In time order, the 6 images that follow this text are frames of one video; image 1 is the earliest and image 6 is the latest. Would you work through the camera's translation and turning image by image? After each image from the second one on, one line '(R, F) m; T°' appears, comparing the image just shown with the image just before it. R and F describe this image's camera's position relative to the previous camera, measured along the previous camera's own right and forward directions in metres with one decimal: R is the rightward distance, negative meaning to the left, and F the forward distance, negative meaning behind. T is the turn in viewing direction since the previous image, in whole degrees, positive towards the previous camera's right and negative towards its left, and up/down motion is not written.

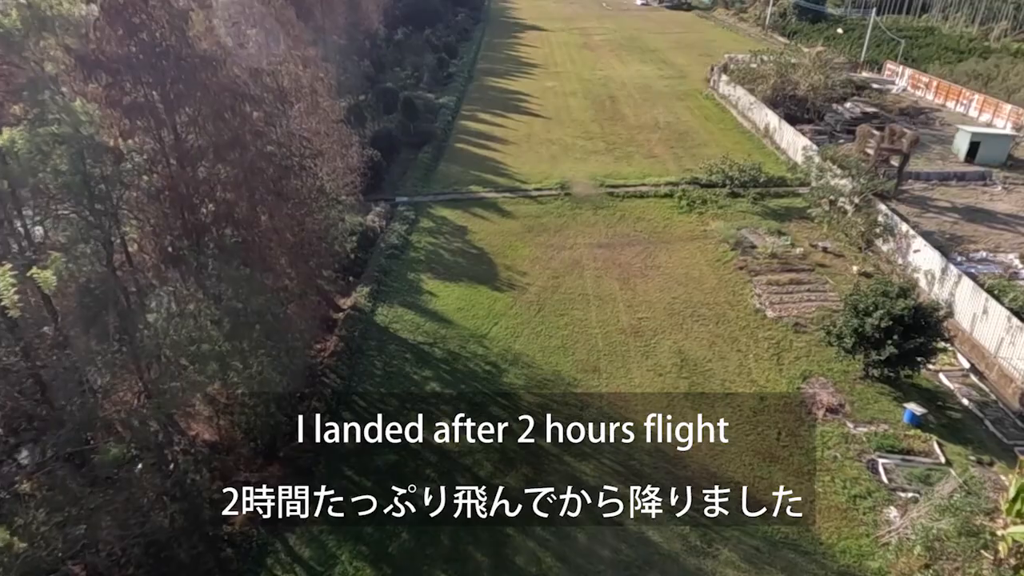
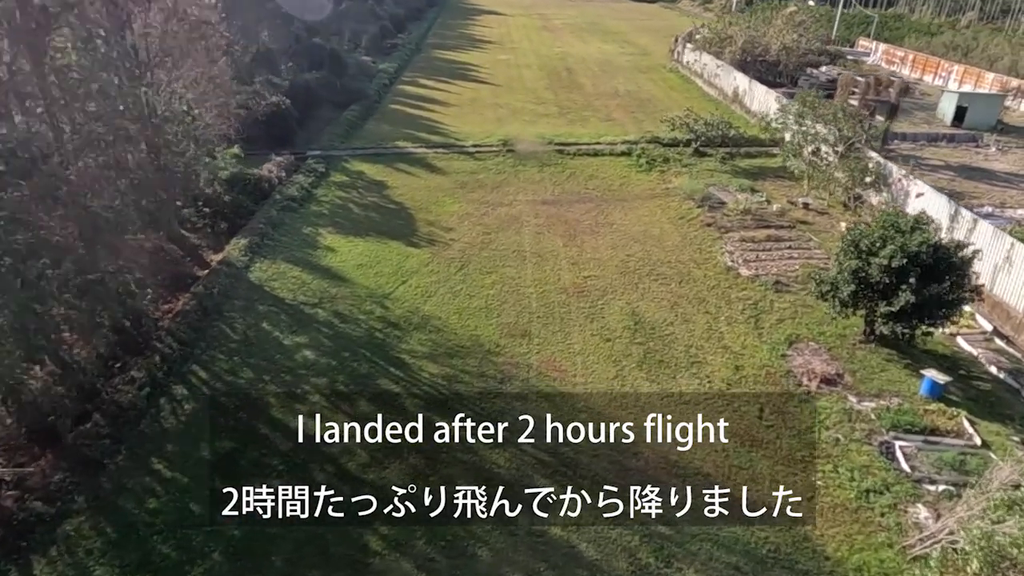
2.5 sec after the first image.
(+1.0, +3.0) m; +3°
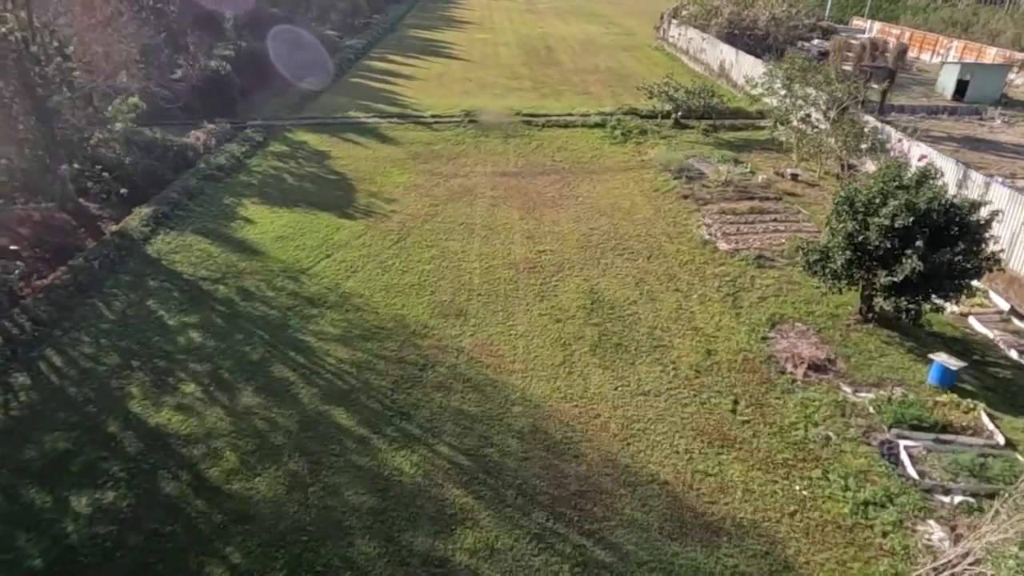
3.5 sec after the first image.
(+0.8, +1.6) m; 0°
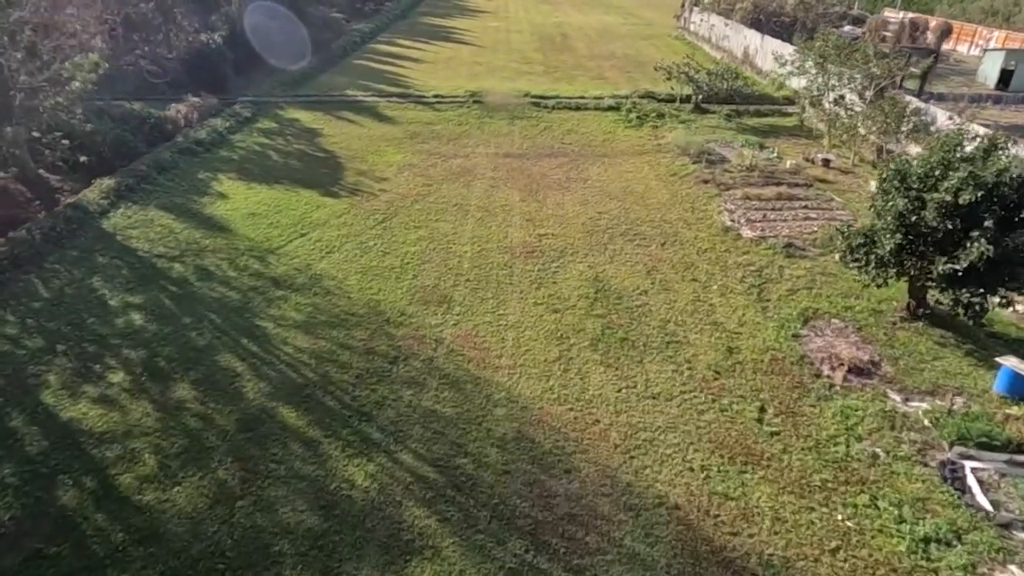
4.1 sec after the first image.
(+0.3, +1.1) m; -1°
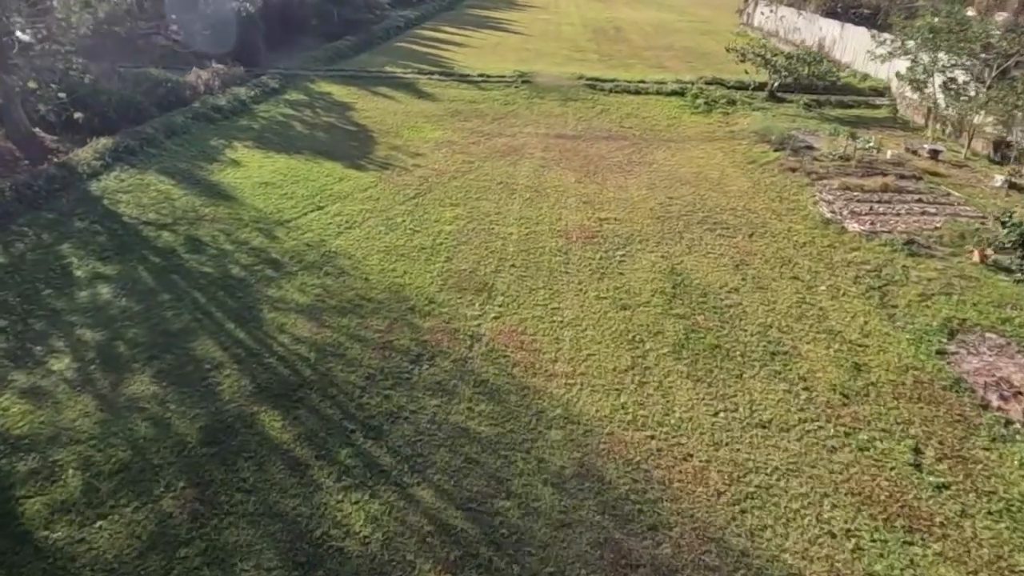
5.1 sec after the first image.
(-0.2, +1.5) m; -3°
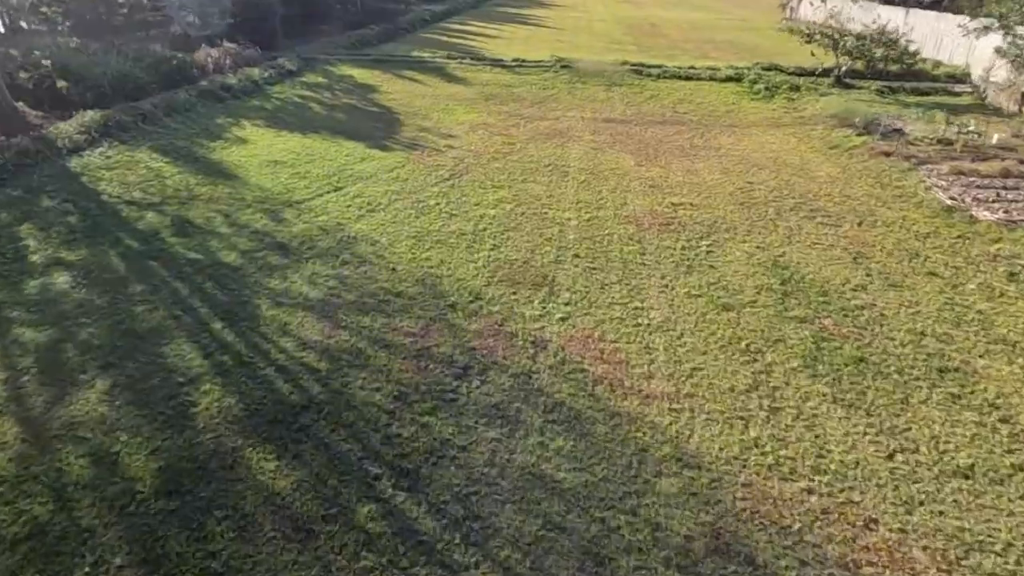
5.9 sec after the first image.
(-0.3, +1.3) m; -2°
